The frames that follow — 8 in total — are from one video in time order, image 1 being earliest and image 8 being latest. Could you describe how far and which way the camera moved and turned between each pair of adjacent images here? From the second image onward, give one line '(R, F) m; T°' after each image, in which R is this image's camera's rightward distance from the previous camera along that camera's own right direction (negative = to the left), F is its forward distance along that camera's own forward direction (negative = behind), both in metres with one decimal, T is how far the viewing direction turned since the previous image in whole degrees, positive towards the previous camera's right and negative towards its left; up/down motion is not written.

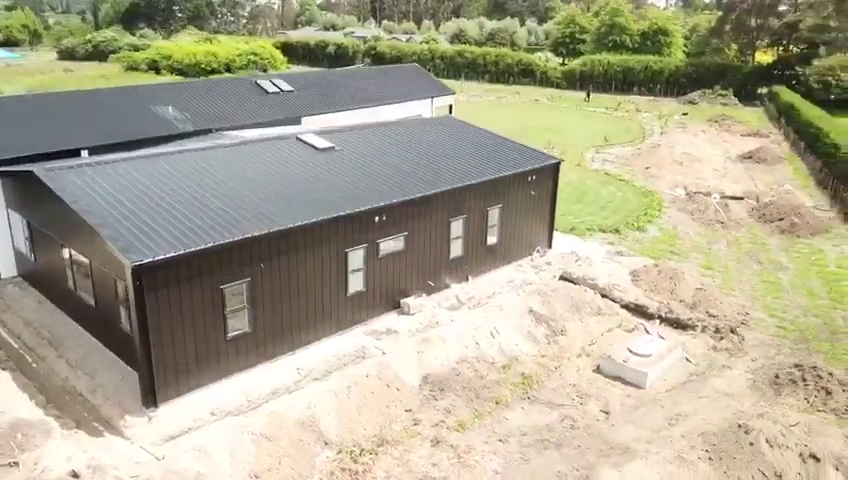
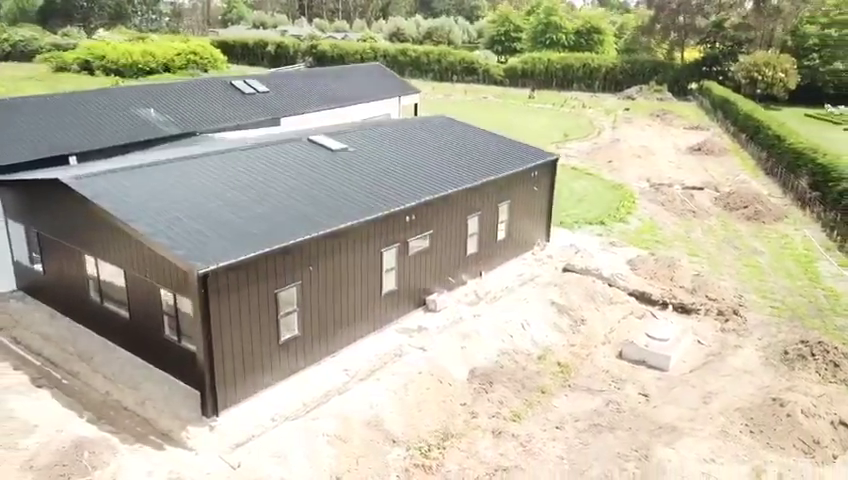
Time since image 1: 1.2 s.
(-2.3, -0.1) m; +6°
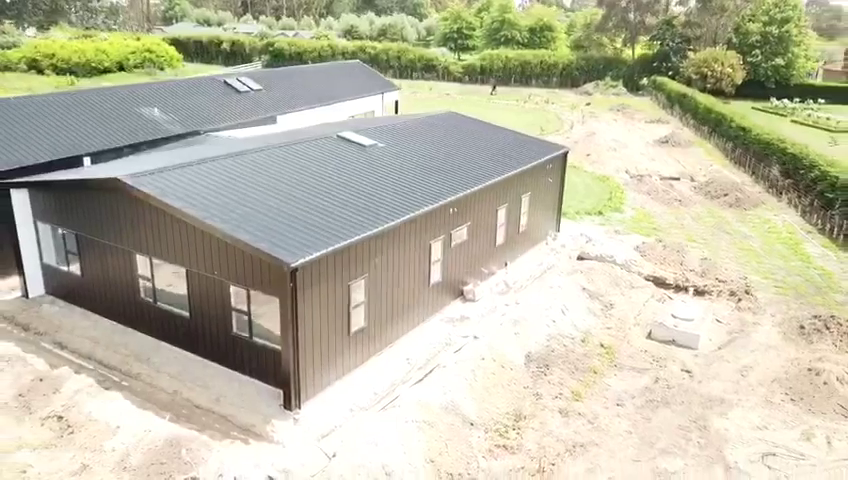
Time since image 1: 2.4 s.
(-2.4, -0.3) m; +5°
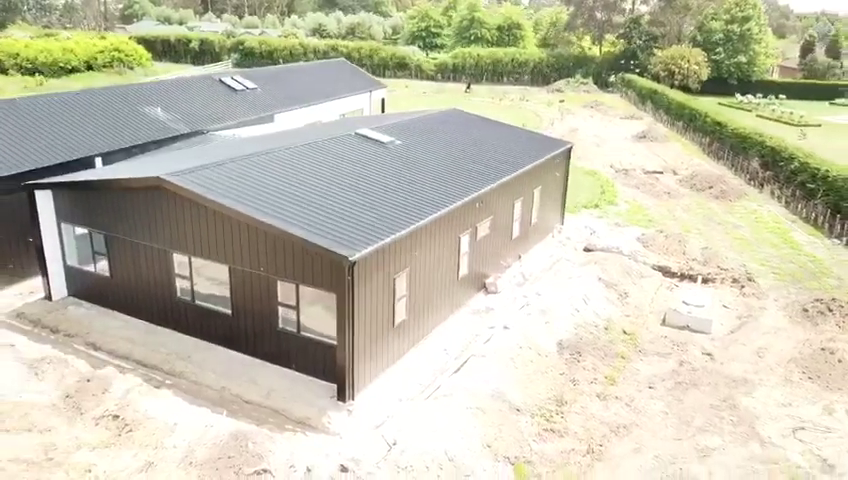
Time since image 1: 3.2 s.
(-1.6, -0.3) m; +3°
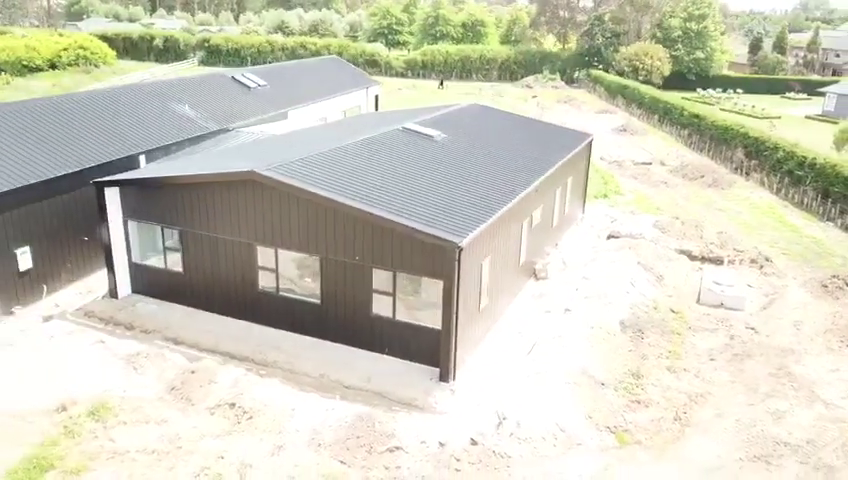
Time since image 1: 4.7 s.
(-2.8, -0.5) m; +4°
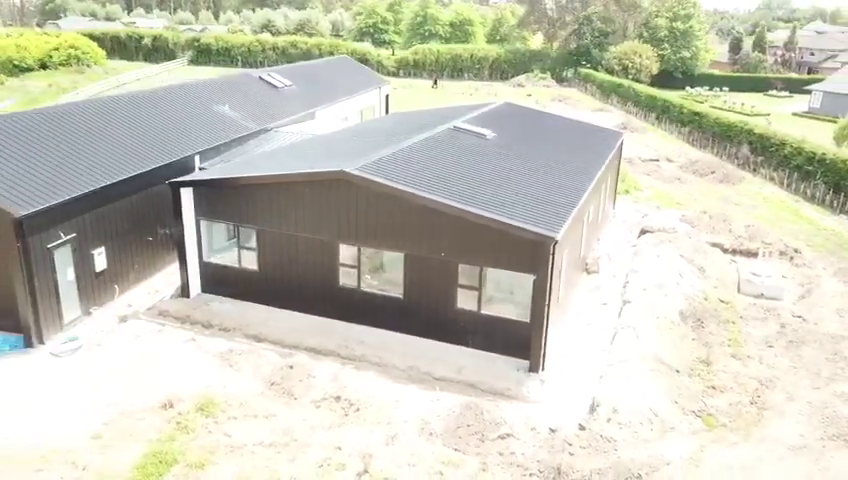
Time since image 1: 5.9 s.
(-2.3, -0.4) m; +2°
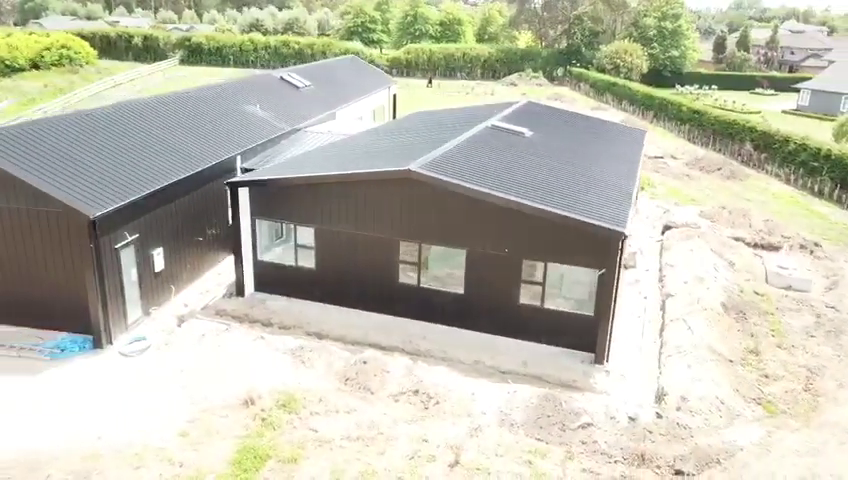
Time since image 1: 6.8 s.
(-1.8, -0.2) m; +2°
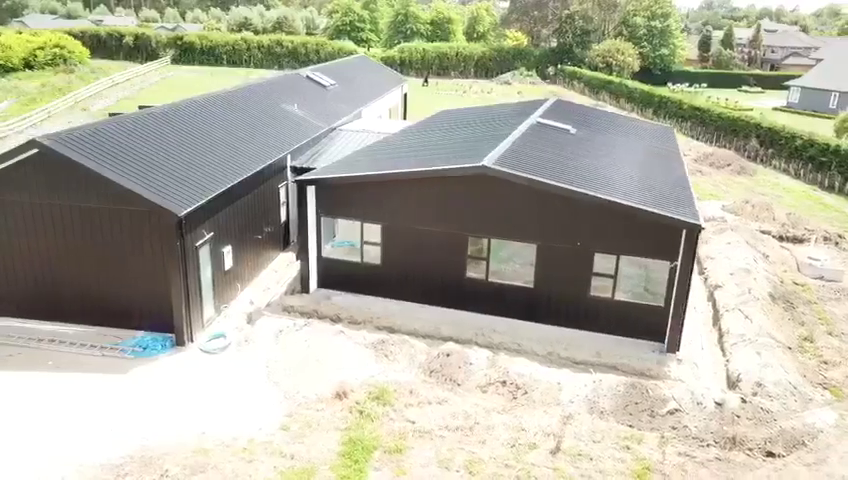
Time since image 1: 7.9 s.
(-2.1, -0.2) m; +2°
